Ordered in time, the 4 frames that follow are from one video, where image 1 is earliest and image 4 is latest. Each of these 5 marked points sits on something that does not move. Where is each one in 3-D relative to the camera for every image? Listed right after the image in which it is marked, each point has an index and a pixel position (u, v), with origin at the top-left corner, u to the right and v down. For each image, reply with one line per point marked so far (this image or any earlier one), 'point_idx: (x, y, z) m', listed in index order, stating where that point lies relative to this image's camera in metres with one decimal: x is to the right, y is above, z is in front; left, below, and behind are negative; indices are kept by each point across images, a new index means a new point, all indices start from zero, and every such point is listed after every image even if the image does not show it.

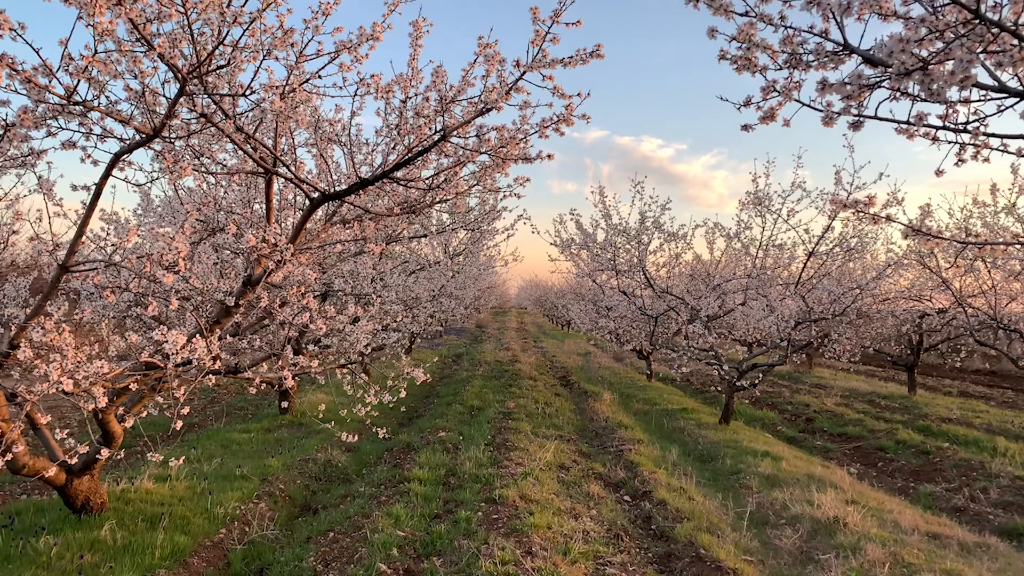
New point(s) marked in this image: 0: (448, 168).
0: (-0.3, +0.6, +5.2) m
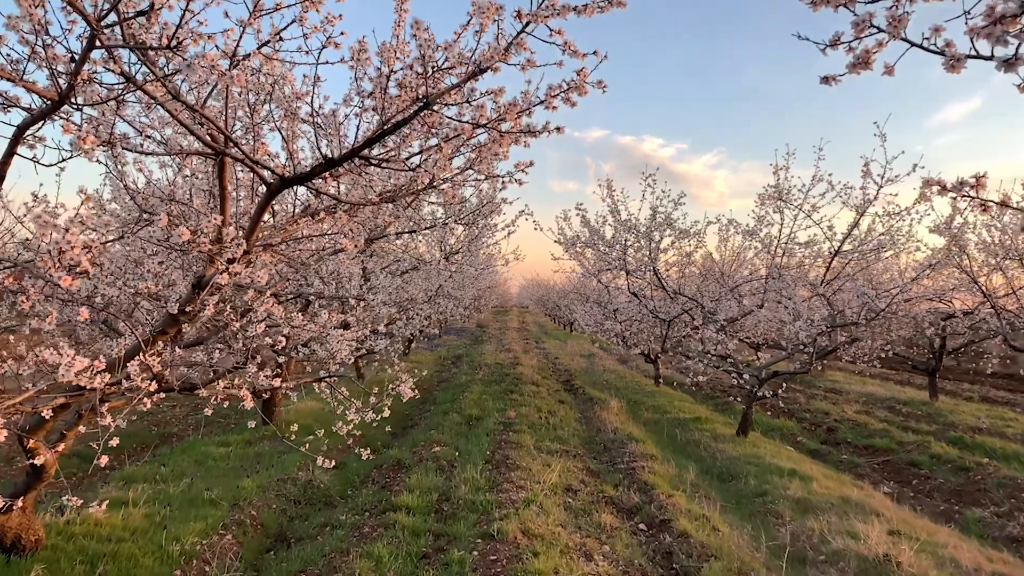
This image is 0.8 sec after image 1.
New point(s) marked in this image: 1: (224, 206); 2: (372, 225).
0: (-0.3, +0.6, +4.3) m
1: (-1.3, +0.4, +4.7) m
2: (-0.9, +0.4, +6.9) m
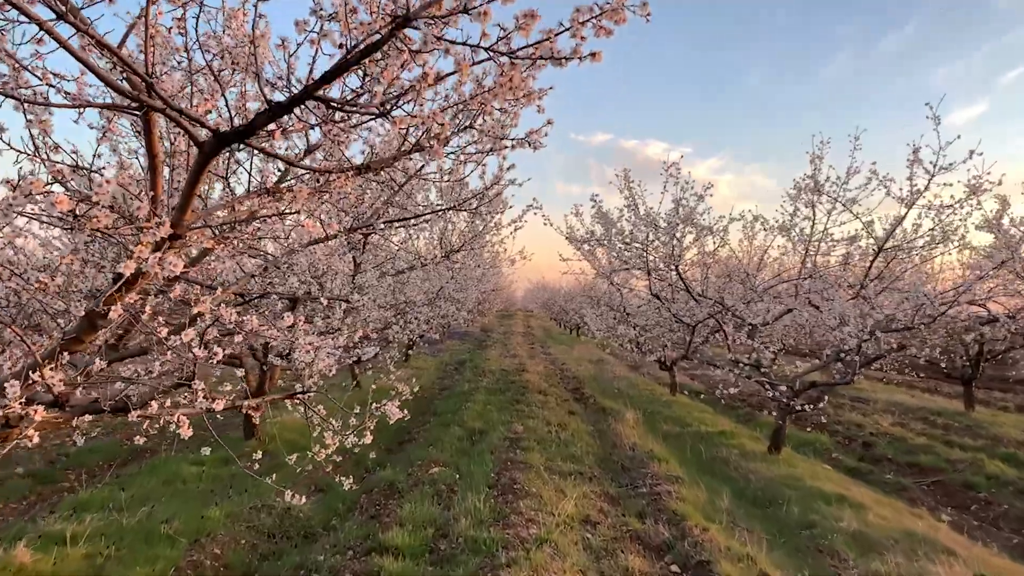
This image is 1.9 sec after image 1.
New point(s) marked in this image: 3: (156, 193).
0: (-0.3, +0.6, +3.2) m
1: (-1.3, +0.4, +3.6) m
2: (-0.9, +0.4, +5.8) m
3: (-1.2, +0.3, +3.6) m
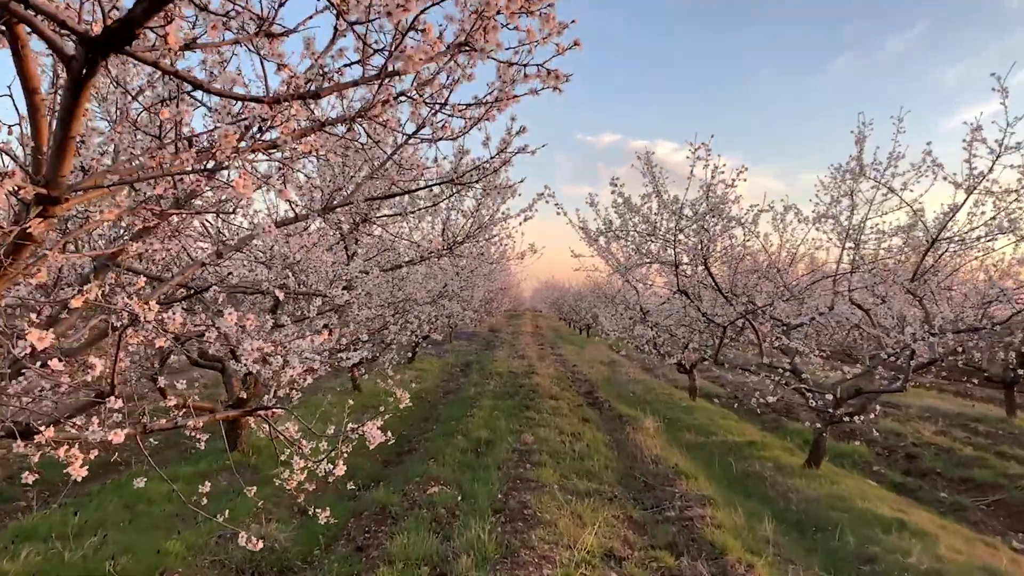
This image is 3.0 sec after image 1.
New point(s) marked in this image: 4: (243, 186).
0: (-0.2, +0.6, +2.2) m
1: (-1.2, +0.4, +2.6) m
2: (-0.8, +0.5, +4.8) m
3: (-1.2, +0.4, +2.6) m
4: (-0.7, +0.3, +3.1) m
